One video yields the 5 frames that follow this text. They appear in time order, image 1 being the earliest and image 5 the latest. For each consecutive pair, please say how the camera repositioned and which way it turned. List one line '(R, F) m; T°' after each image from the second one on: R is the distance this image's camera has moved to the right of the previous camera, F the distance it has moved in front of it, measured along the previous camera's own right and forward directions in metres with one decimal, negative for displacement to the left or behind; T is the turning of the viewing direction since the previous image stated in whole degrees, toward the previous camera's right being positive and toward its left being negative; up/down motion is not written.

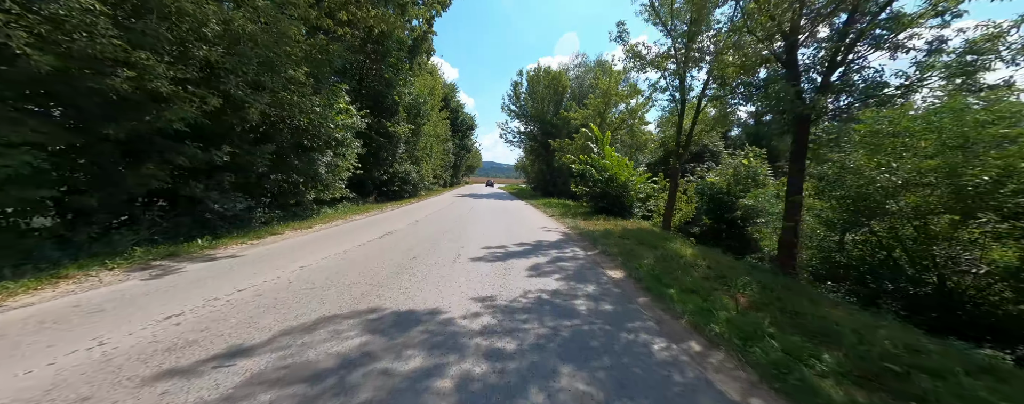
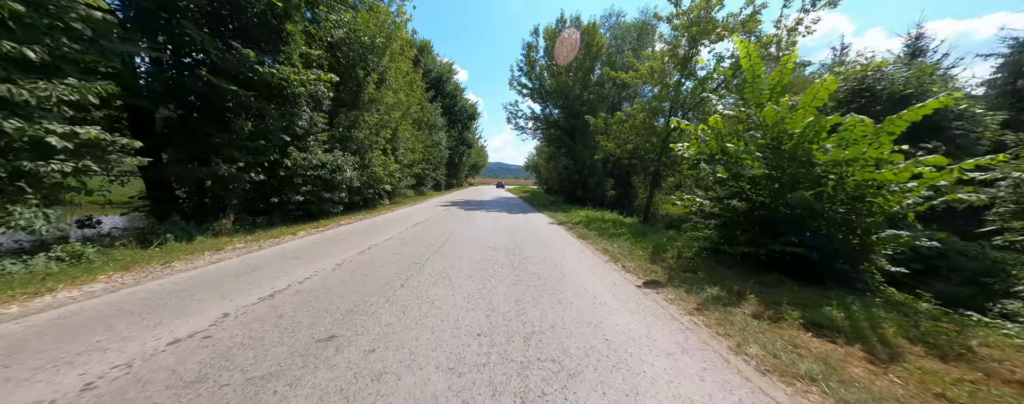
(-0.1, +3.8) m; -2°
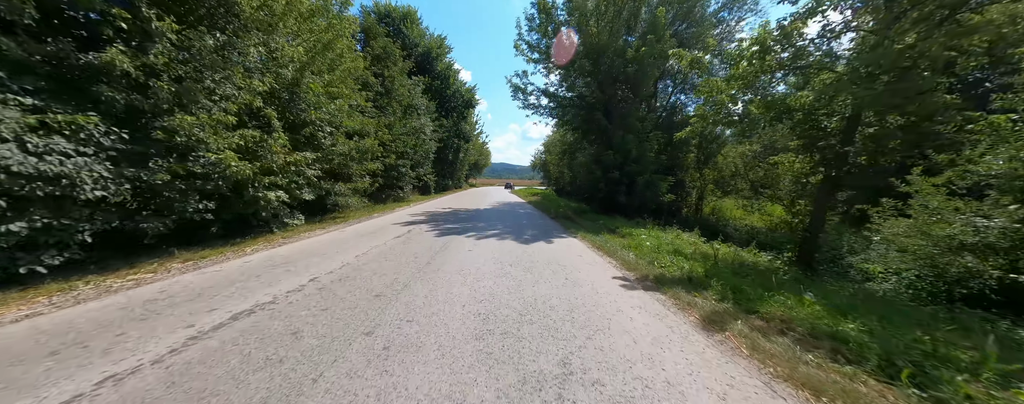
(-0.1, +3.0) m; -1°
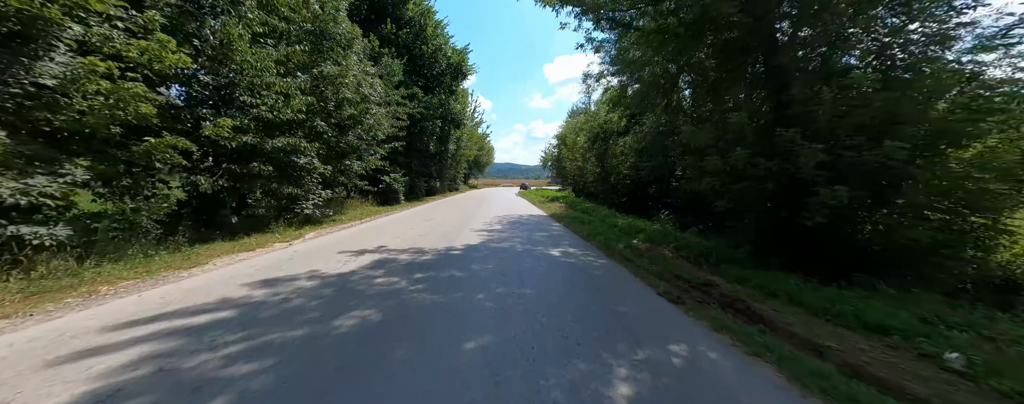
(-0.1, +4.2) m; -1°
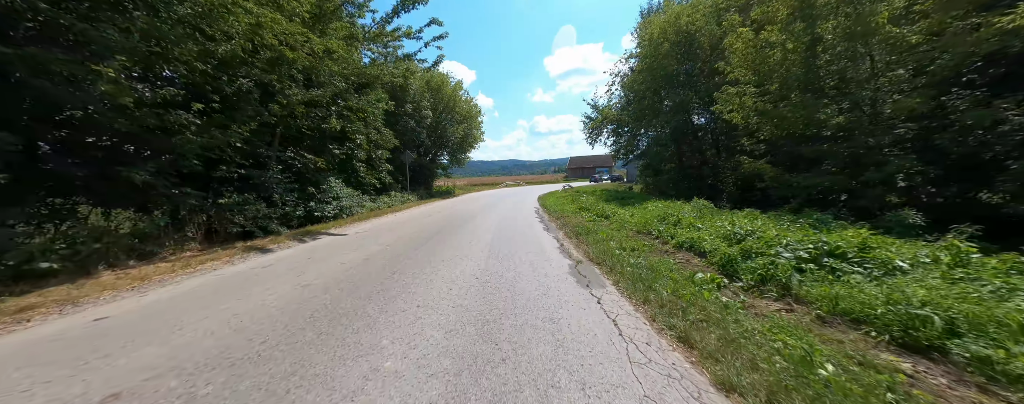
(-0.2, +14.4) m; -1°
